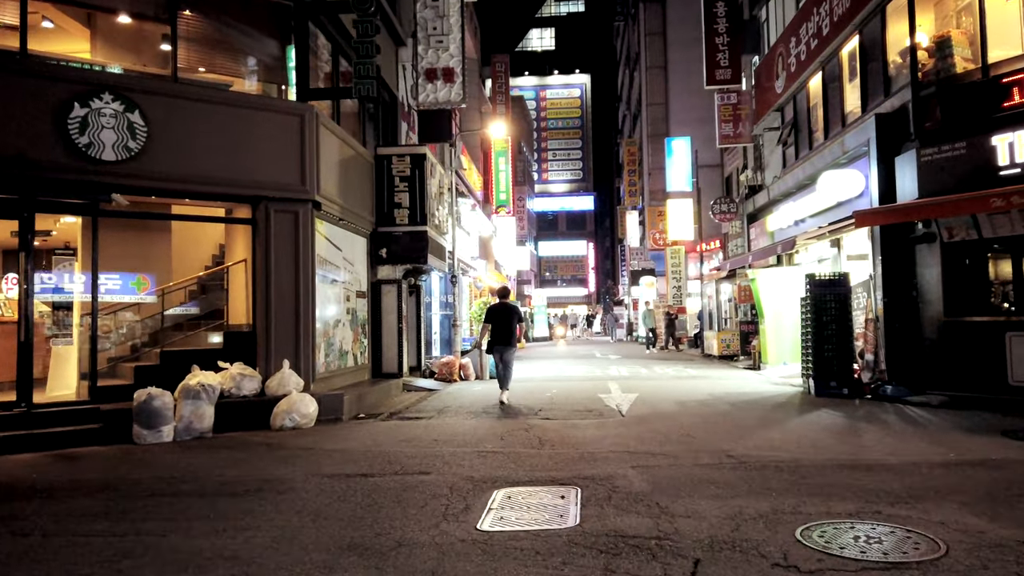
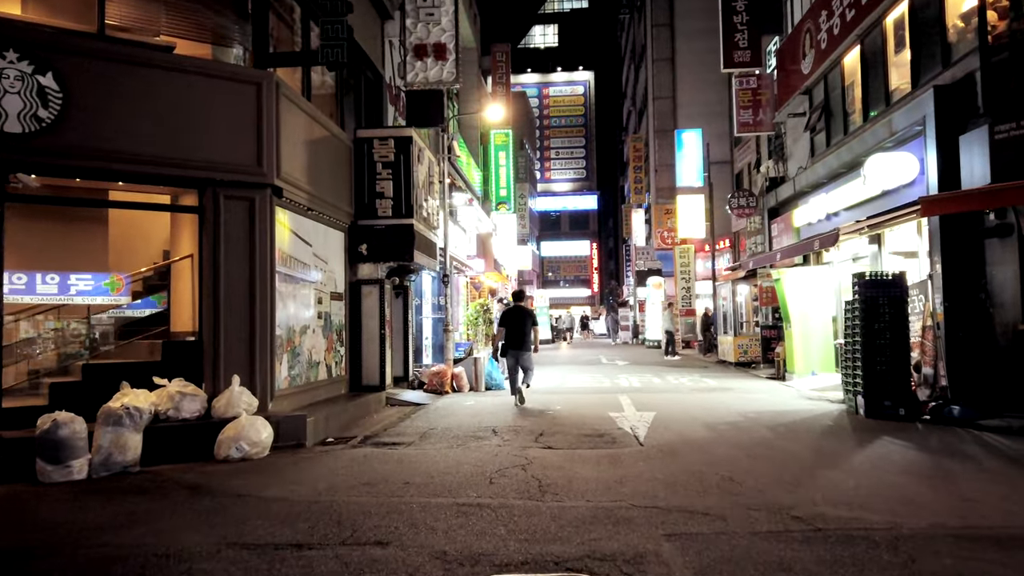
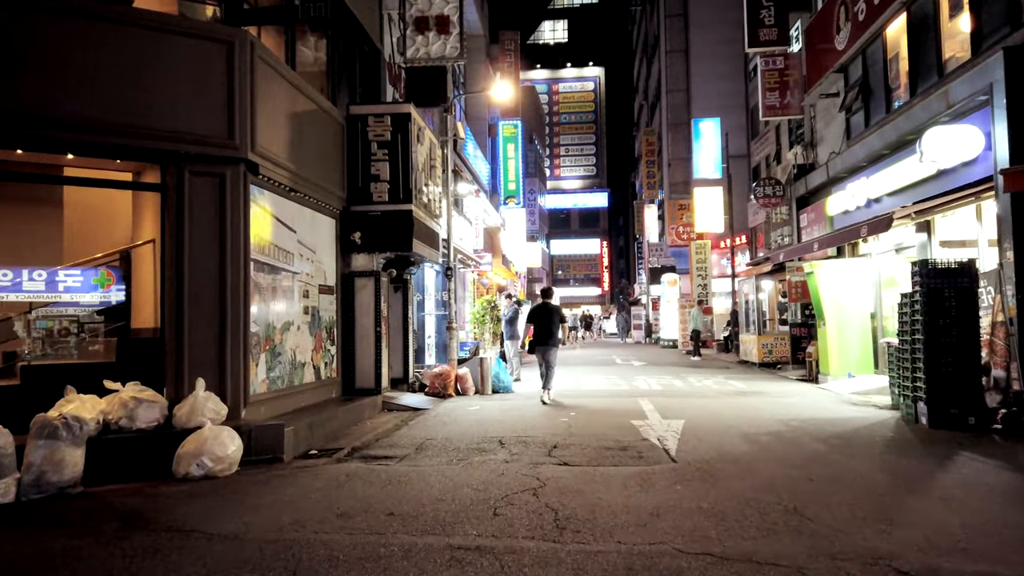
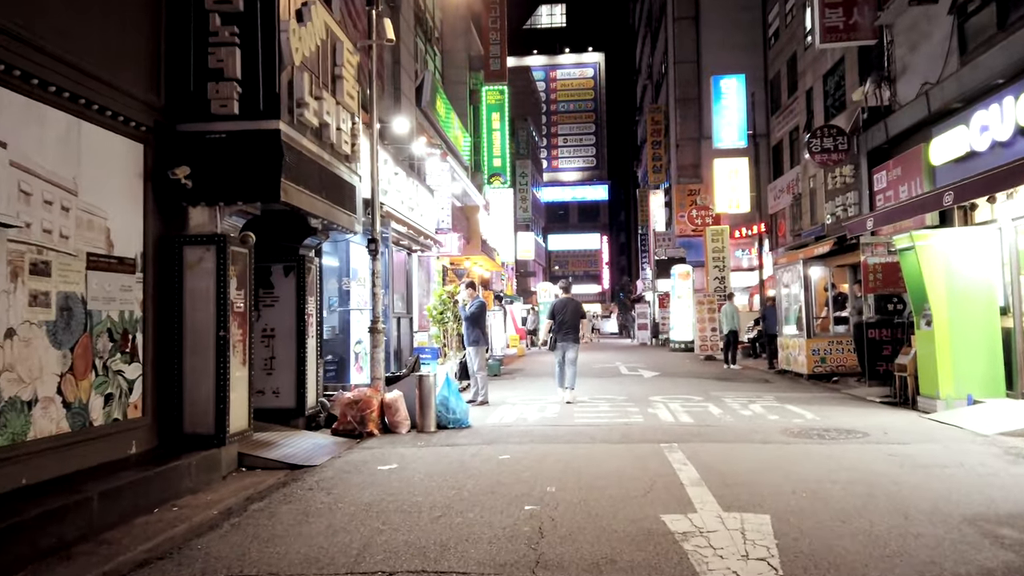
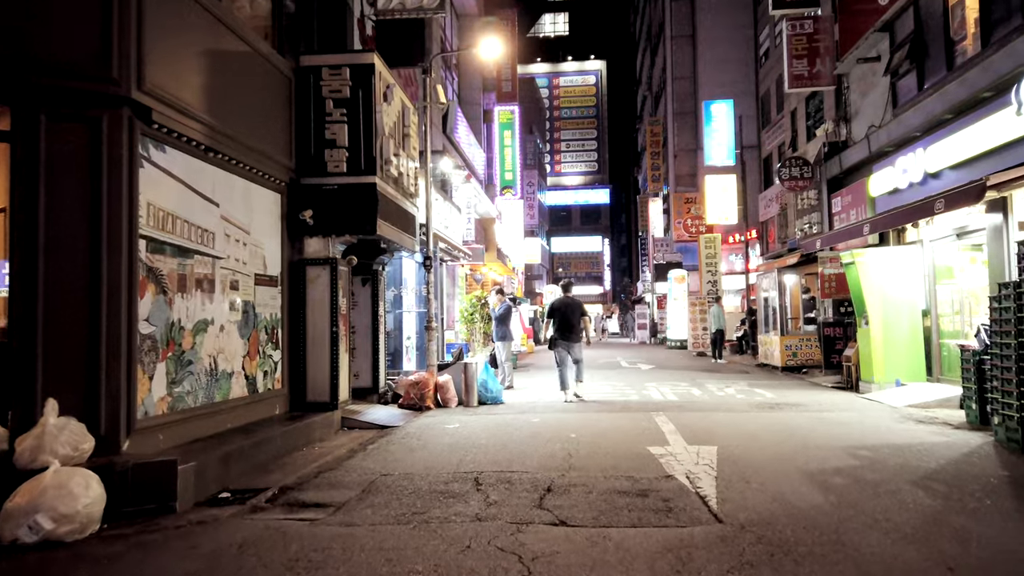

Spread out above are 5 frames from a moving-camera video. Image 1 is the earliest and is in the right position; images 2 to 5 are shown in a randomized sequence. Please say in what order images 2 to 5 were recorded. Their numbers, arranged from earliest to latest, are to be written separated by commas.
2, 3, 5, 4
